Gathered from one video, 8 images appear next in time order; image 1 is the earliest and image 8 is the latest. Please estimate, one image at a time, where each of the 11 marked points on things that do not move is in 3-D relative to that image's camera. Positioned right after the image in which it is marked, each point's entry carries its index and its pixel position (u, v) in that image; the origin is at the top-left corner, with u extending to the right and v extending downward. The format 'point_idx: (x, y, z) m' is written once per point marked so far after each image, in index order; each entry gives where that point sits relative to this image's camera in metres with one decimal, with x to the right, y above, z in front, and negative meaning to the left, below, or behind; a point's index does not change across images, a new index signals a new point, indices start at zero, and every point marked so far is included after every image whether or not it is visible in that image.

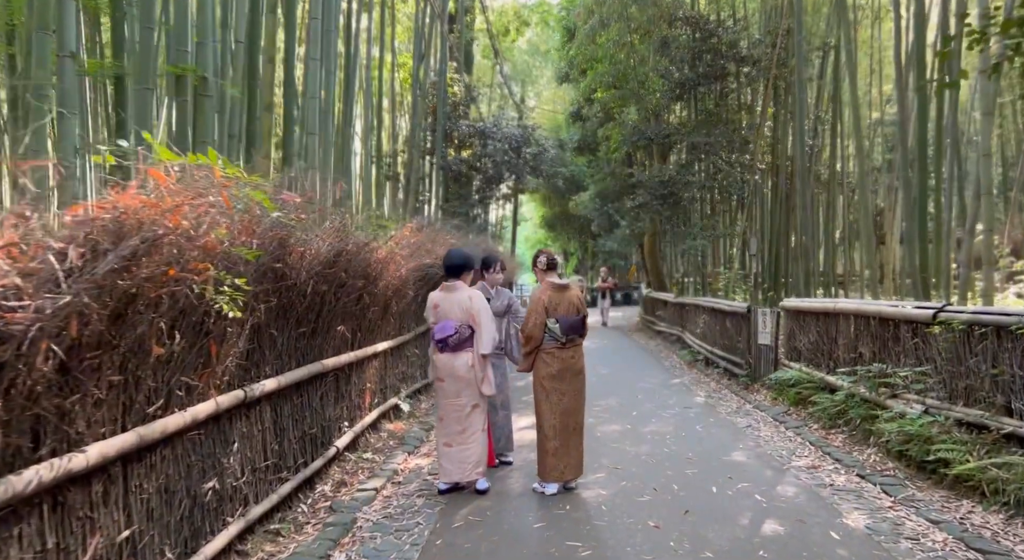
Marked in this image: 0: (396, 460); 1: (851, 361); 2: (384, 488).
0: (-0.7, -1.1, +4.8) m
1: (+2.7, -0.6, +6.1) m
2: (-0.7, -1.2, +4.3) m
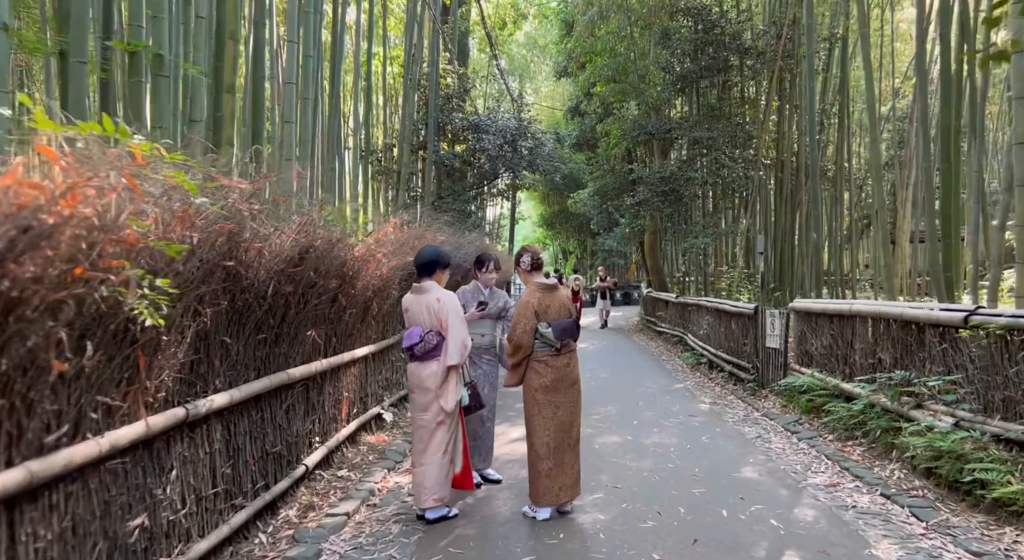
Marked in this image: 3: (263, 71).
0: (-0.8, -1.1, +4.4) m
1: (+2.6, -0.6, +5.6) m
2: (-0.8, -1.2, +3.9) m
3: (-1.5, +1.3, +4.7) m
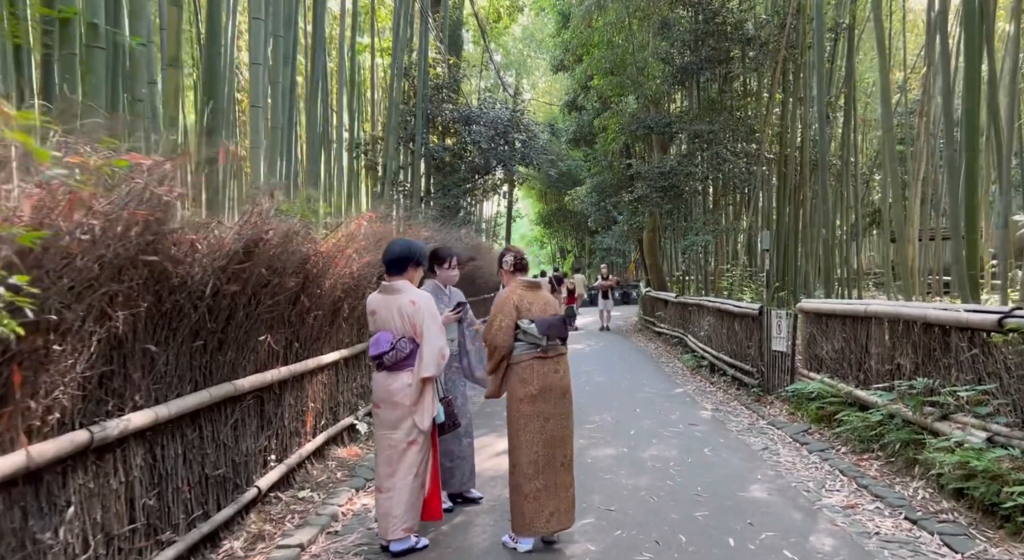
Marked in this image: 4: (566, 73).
0: (-0.9, -1.1, +3.9) m
1: (+2.5, -0.6, +5.2) m
2: (-0.9, -1.2, +3.4) m
3: (-1.6, +1.3, +4.2) m
4: (+1.3, +4.9, +18.0) m
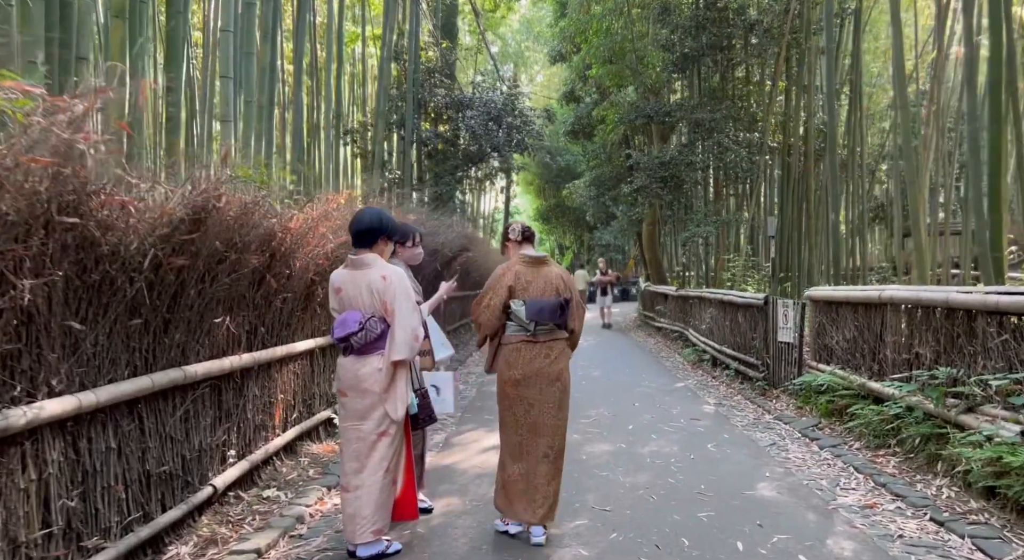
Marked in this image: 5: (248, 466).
0: (-1.0, -1.0, +3.6) m
1: (+2.5, -0.5, +4.8) m
2: (-0.9, -1.1, +3.0) m
3: (-1.7, +1.4, +3.9) m
4: (+1.2, +5.0, +17.6) m
5: (-1.2, -0.9, +3.5) m
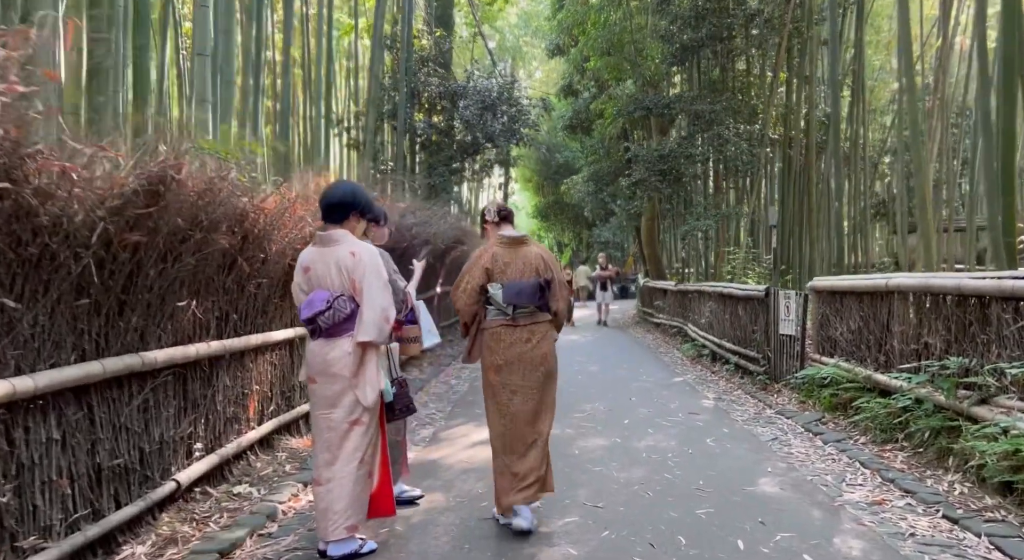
0: (-1.0, -1.0, +3.4) m
1: (+2.4, -0.4, +4.6) m
2: (-1.0, -1.0, +2.8) m
3: (-1.7, +1.5, +3.6) m
4: (+1.1, +5.1, +17.4) m
5: (-1.3, -0.8, +3.3) m
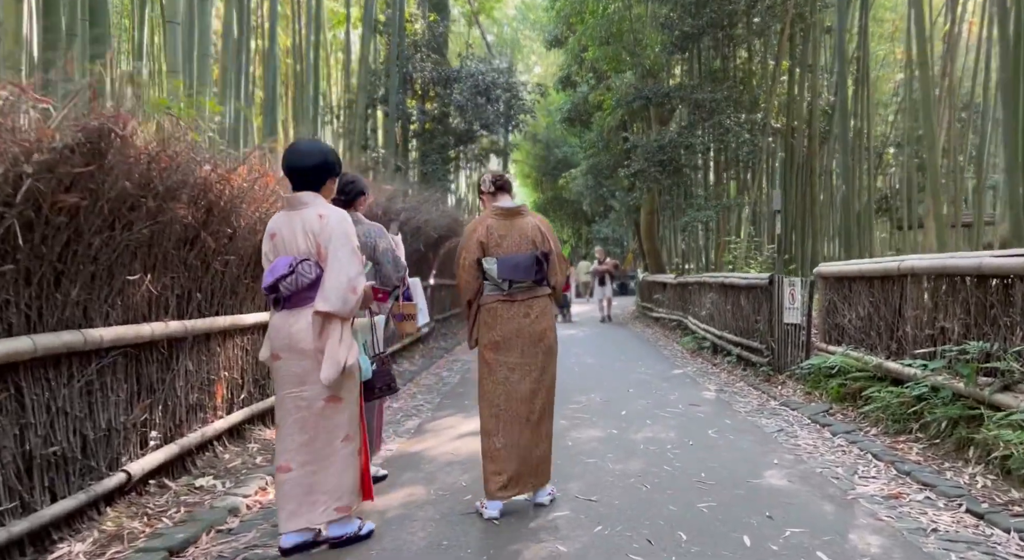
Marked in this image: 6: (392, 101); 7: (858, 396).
0: (-1.1, -0.8, +3.1) m
1: (+2.4, -0.3, +4.3) m
2: (-1.1, -0.9, +2.6) m
3: (-1.8, +1.6, +3.4) m
4: (+1.1, +5.2, +17.2) m
5: (-1.3, -0.7, +3.0) m
6: (-1.4, +2.2, +9.2) m
7: (+2.2, -0.8, +5.0) m
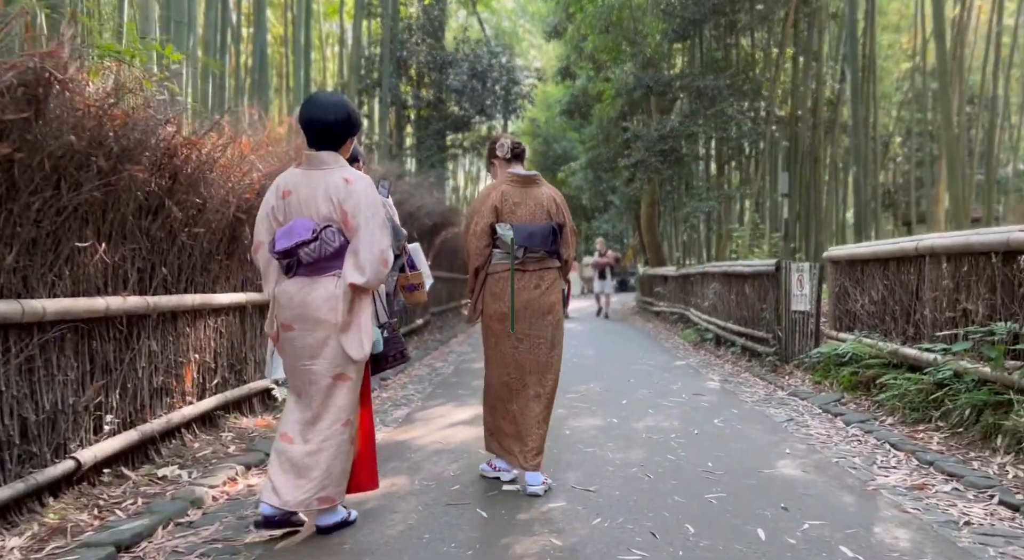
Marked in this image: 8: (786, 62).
0: (-1.1, -0.7, +2.8) m
1: (+2.3, -0.2, +4.1) m
2: (-1.1, -0.8, +2.3) m
3: (-1.8, +1.7, +3.1) m
4: (+1.0, +5.3, +16.9) m
5: (-1.4, -0.6, +2.8) m
6: (-1.5, +2.3, +9.0) m
7: (+2.2, -0.6, +4.7) m
8: (+3.8, +3.1, +10.6) m
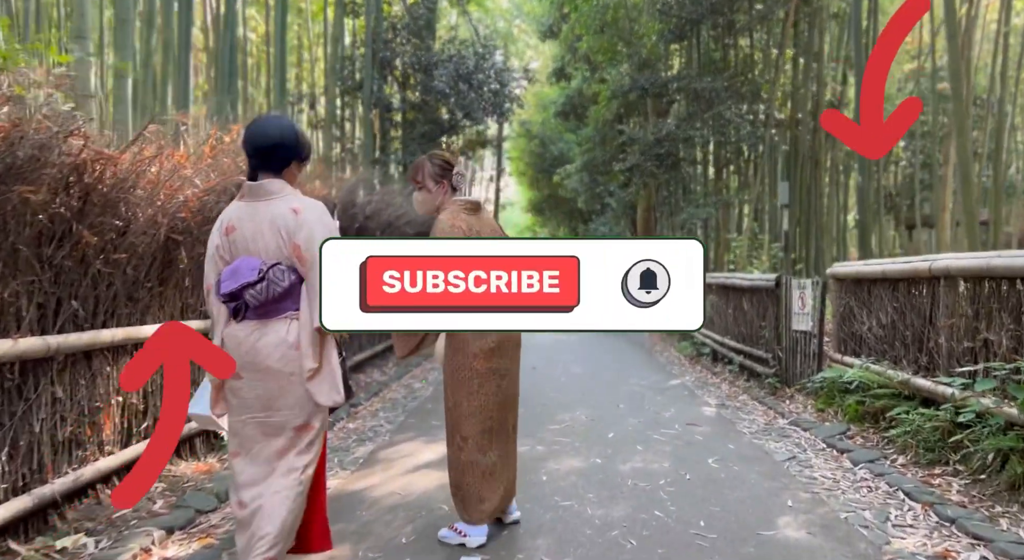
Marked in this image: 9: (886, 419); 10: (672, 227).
0: (-1.2, -0.9, +2.4) m
1: (+2.2, -0.4, +3.7) m
2: (-1.2, -0.9, +1.9) m
3: (-2.0, +1.5, +2.7) m
4: (+0.9, +5.2, +16.5) m
5: (-1.5, -0.7, +2.4) m
6: (-1.6, +2.2, +8.6) m
7: (+2.1, -0.8, +4.3) m
8: (+3.6, +2.9, +10.2) m
9: (+2.1, -0.8, +4.2) m
10: (+2.9, +1.0, +14.0) m
